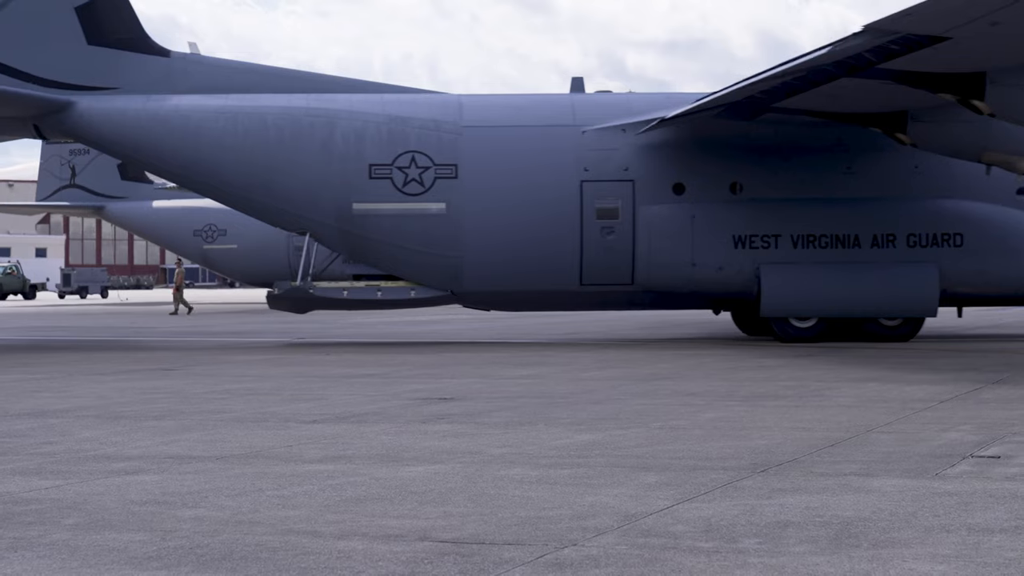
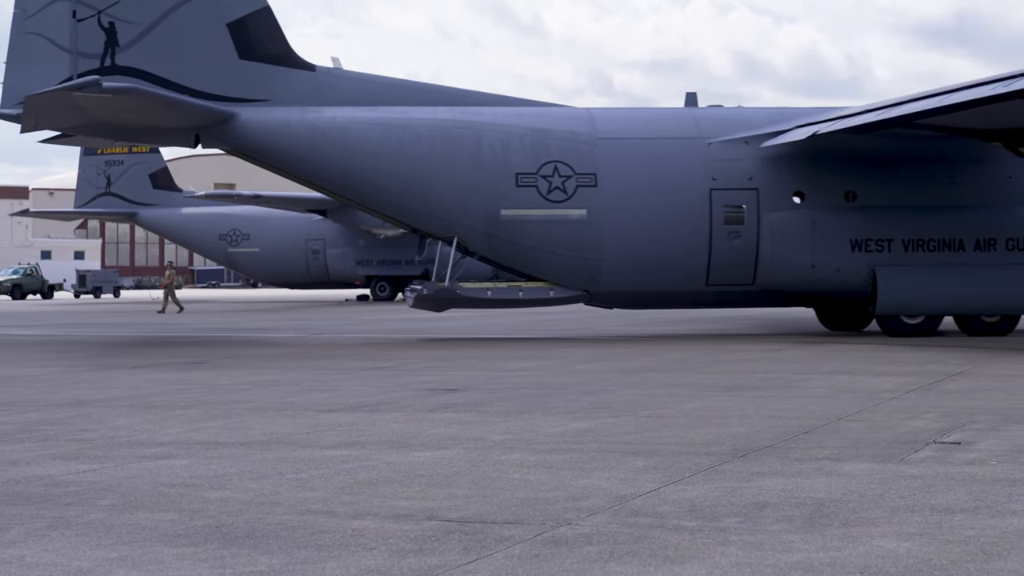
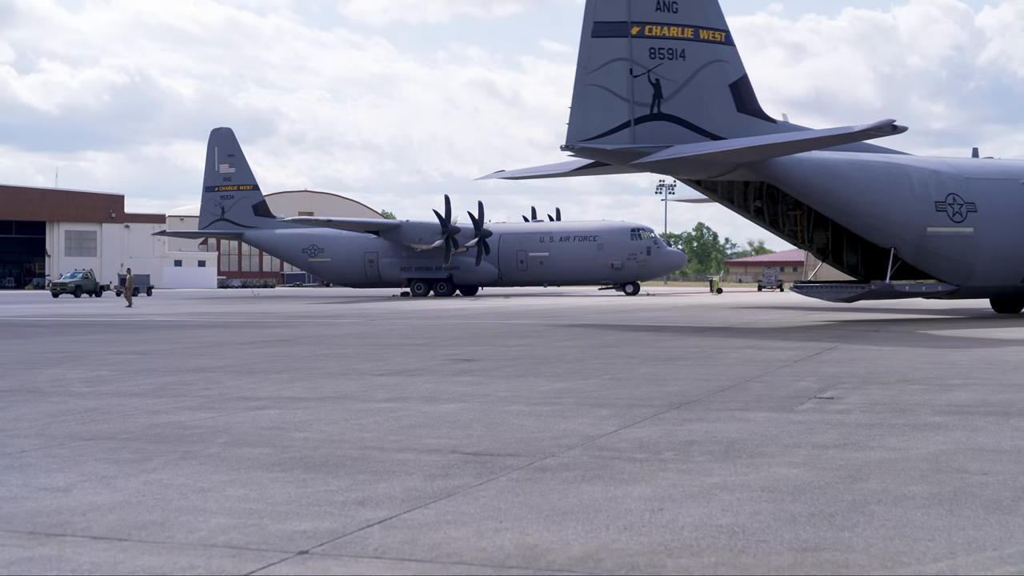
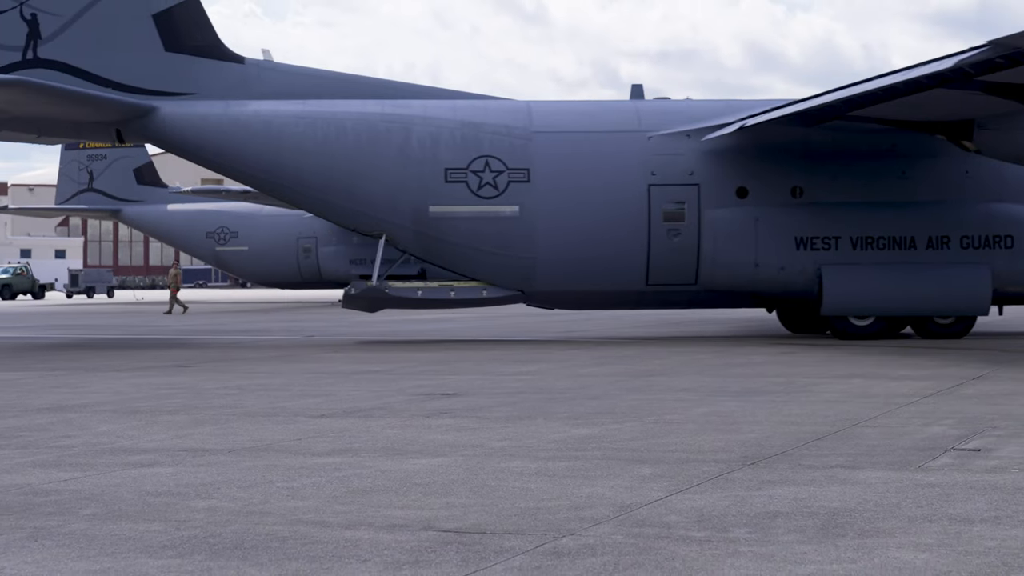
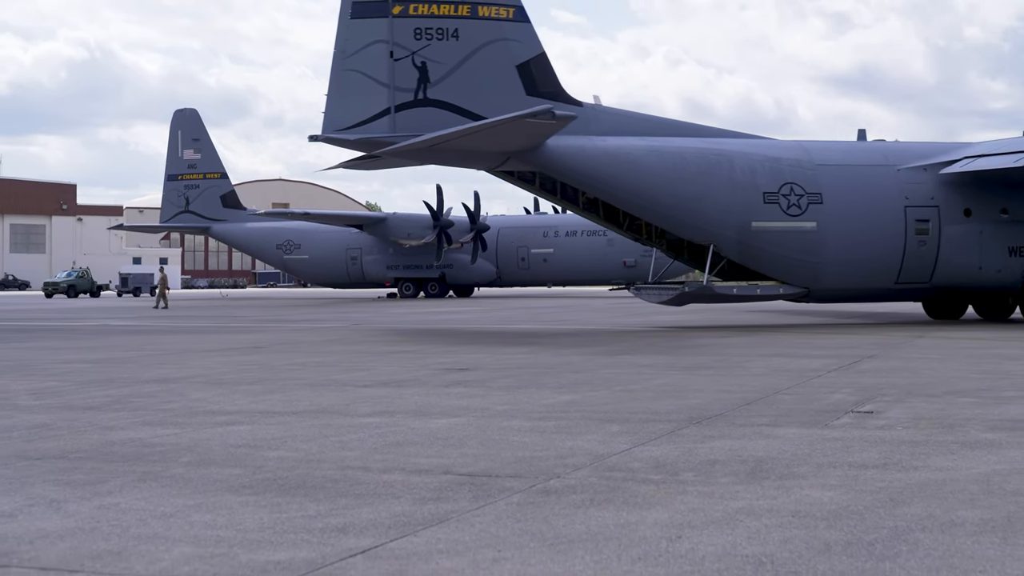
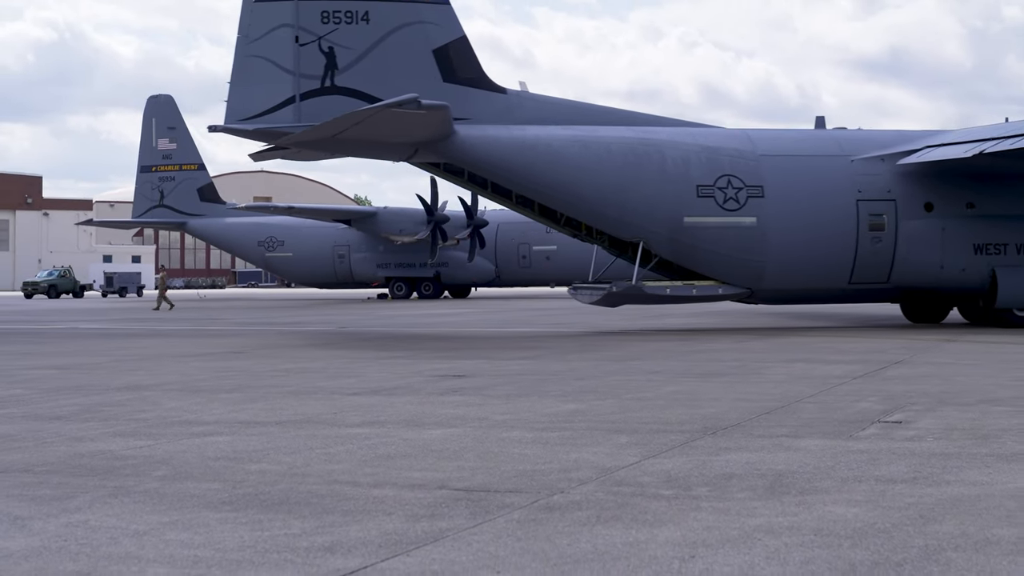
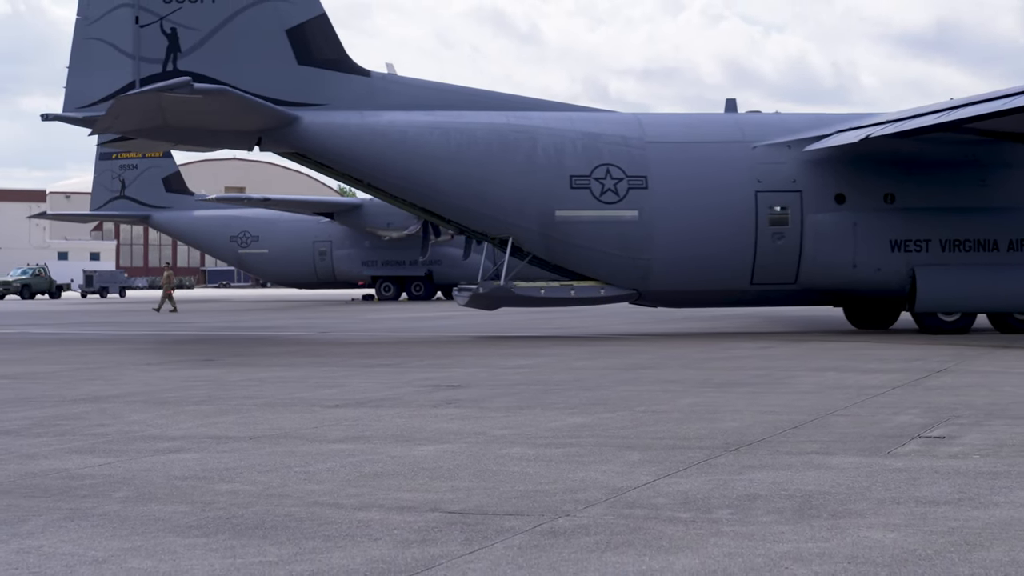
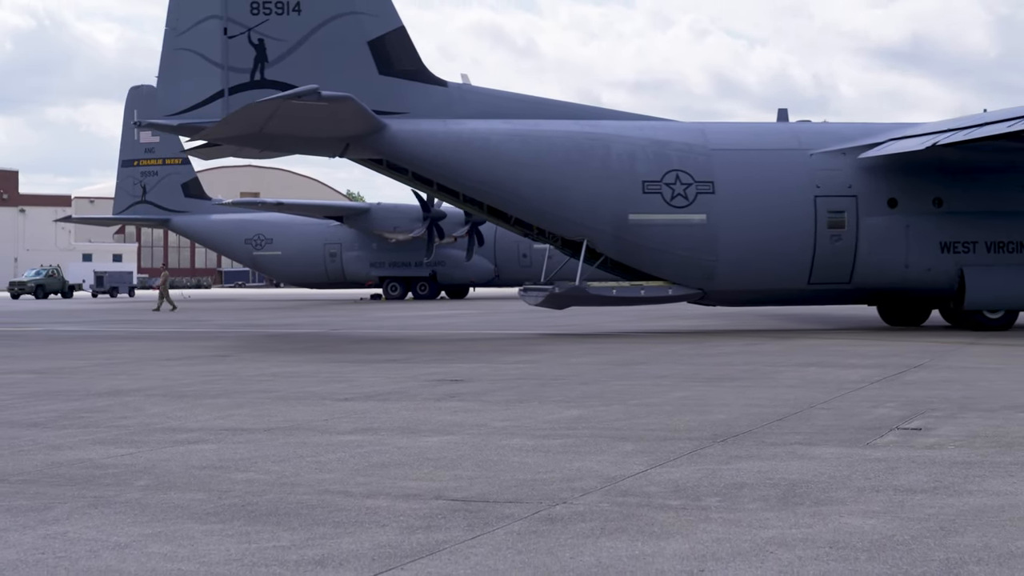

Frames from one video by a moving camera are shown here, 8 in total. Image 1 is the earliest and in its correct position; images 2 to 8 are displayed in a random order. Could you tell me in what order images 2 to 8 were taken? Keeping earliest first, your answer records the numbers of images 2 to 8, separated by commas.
4, 2, 7, 8, 6, 5, 3
